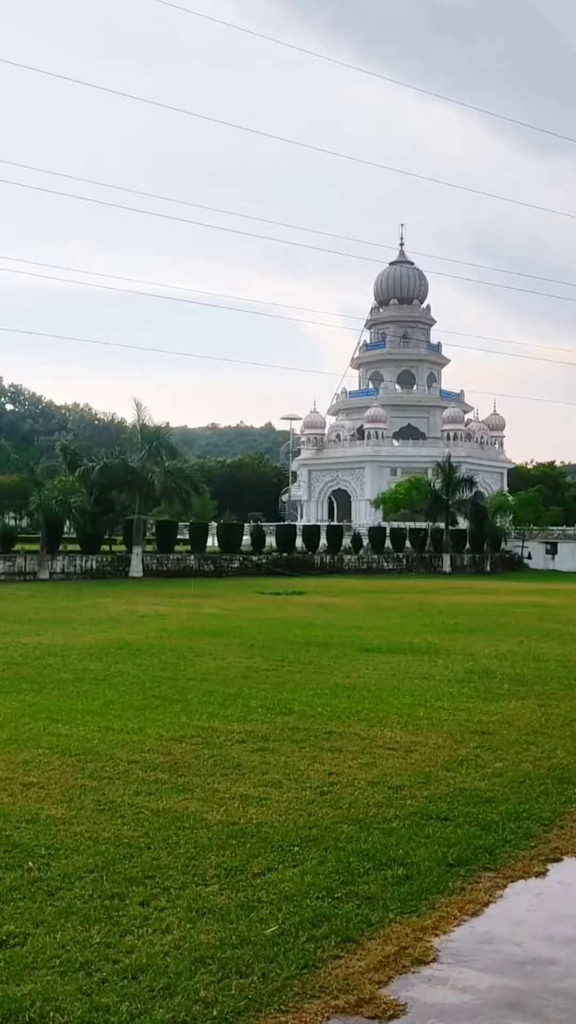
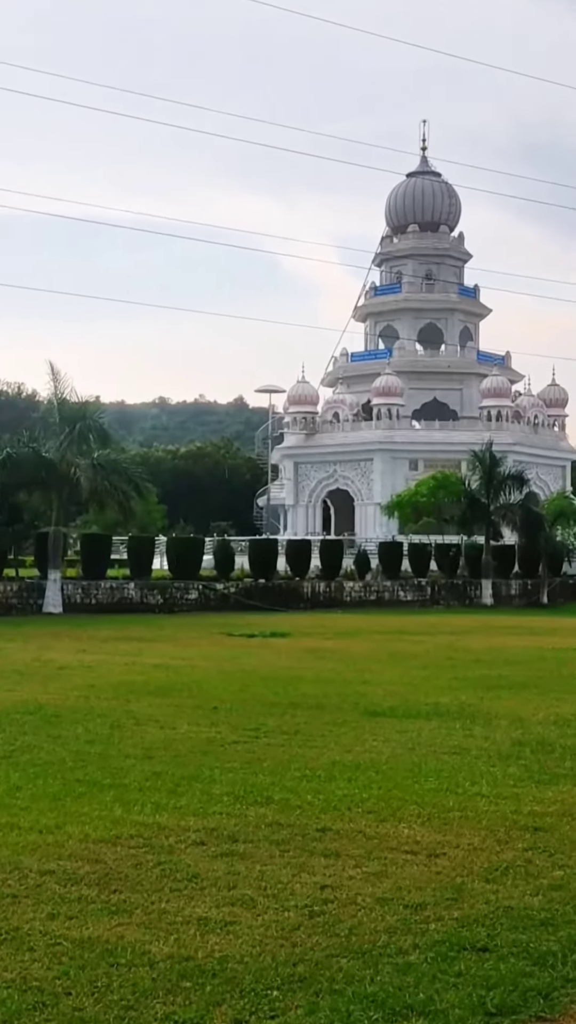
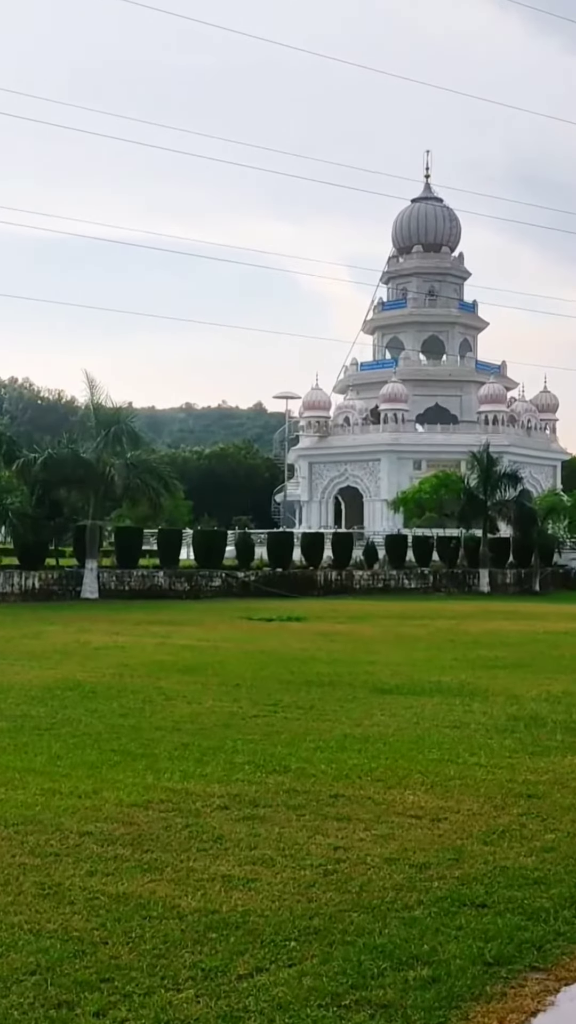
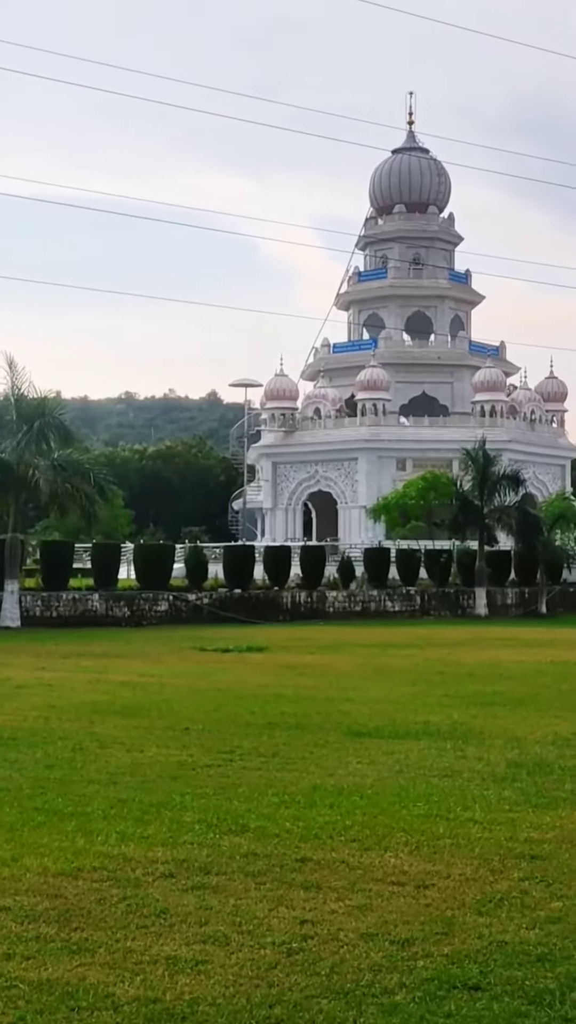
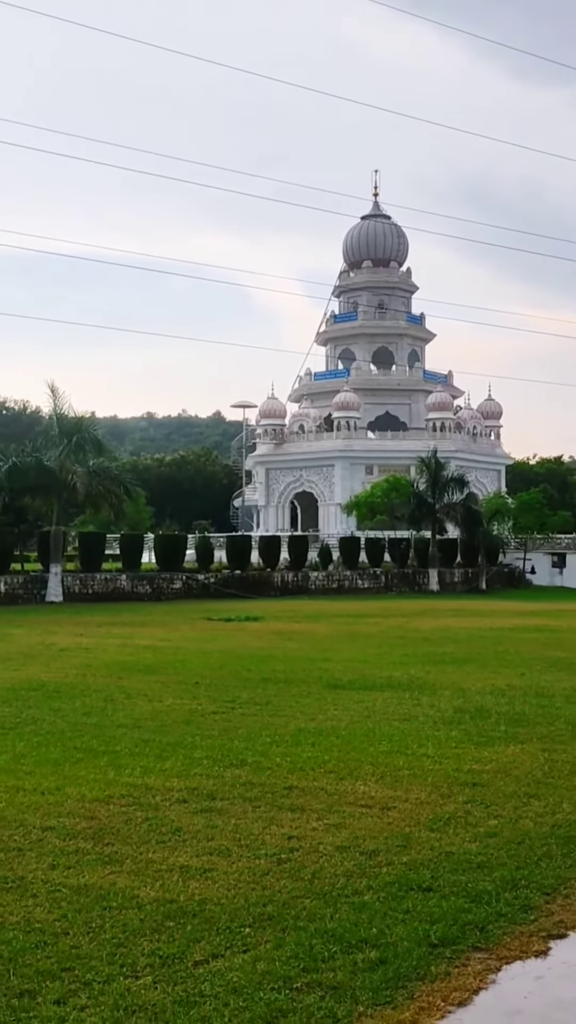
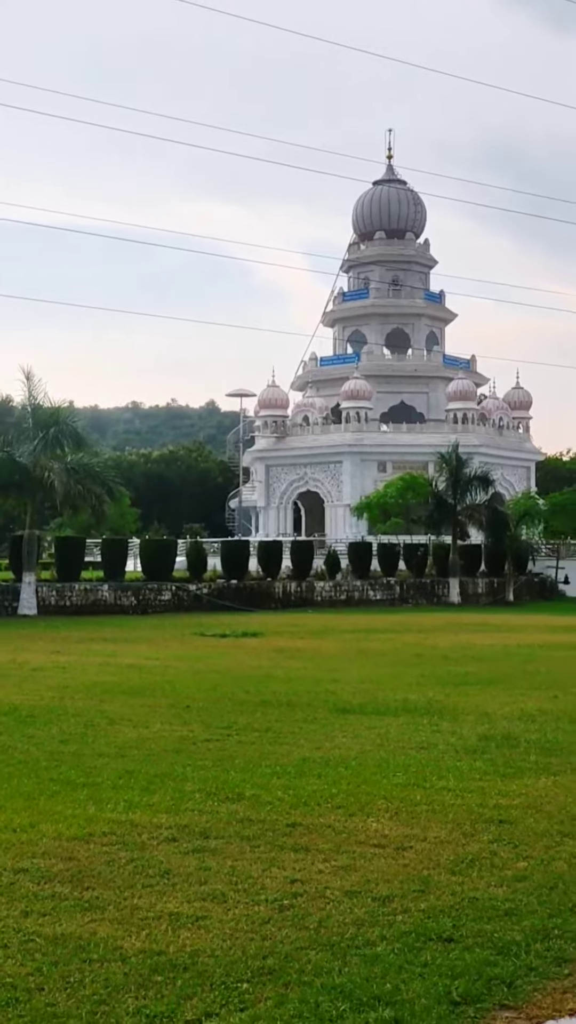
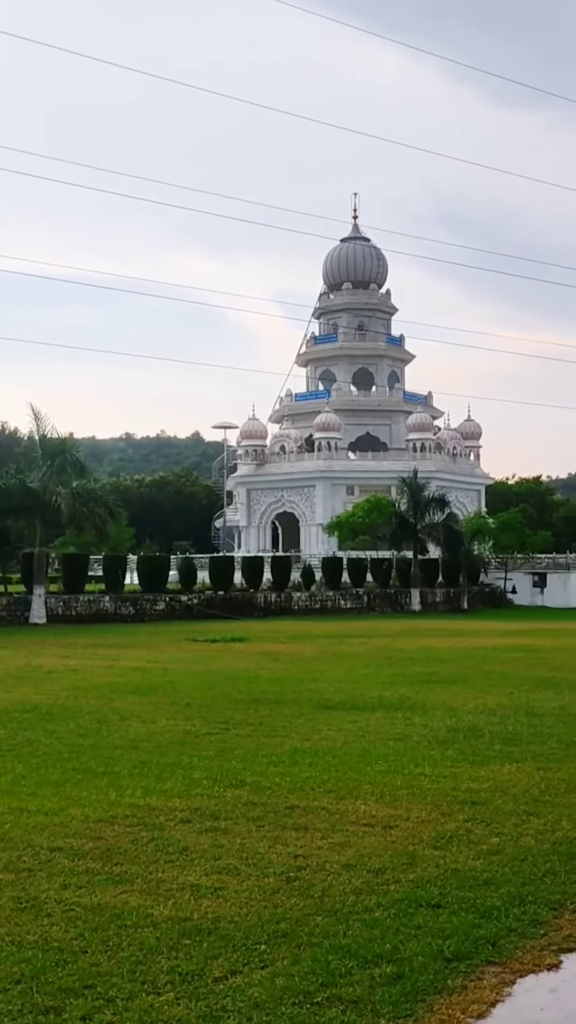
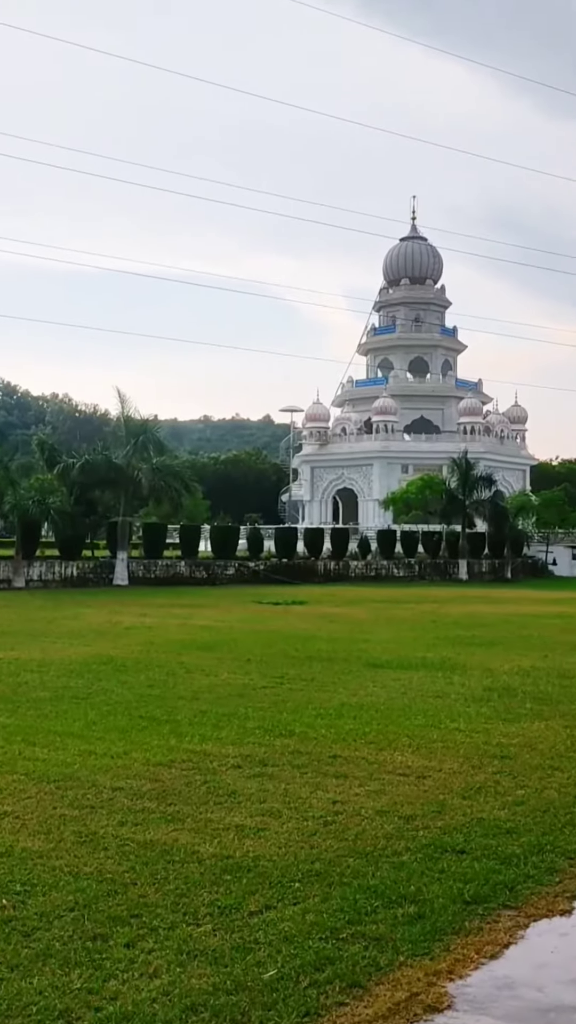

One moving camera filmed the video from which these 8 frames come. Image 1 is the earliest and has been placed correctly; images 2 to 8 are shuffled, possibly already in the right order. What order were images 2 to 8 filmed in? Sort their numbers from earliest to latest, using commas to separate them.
8, 3, 2, 4, 6, 5, 7
